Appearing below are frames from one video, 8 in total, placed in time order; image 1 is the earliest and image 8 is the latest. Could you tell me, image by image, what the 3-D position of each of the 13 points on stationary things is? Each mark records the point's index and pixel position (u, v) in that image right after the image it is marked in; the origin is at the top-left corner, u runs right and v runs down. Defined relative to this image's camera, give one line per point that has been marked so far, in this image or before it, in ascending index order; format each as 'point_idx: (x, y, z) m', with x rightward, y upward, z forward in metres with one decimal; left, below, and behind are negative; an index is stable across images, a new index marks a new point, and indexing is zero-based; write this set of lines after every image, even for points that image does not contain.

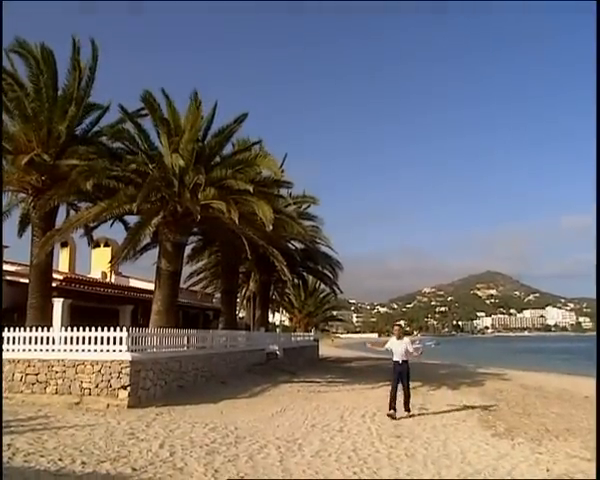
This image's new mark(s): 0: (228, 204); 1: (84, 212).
0: (-2.3, +1.2, +19.1) m
1: (-7.0, +0.9, +19.3) m
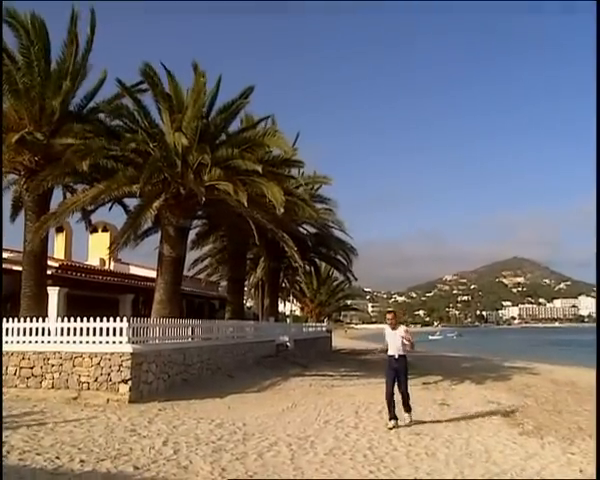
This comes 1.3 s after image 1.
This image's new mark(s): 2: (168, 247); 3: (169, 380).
0: (-2.0, +1.7, +17.8) m
1: (-6.6, +1.4, +18.0) m
2: (-4.3, -0.2, +19.7) m
3: (-4.2, -4.5, +19.0) m
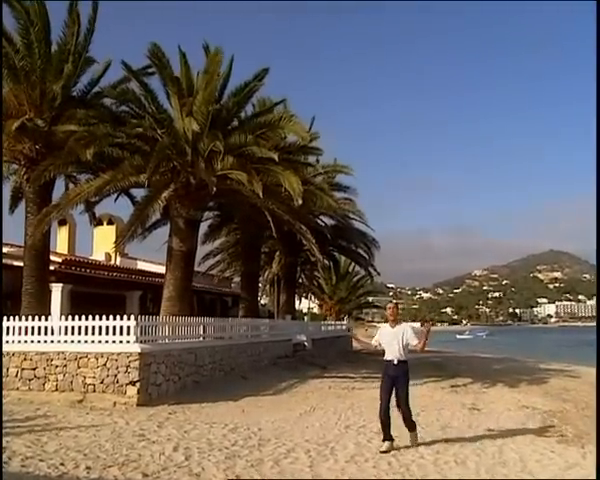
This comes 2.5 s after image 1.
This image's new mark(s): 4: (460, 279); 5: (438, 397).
0: (-1.5, +1.9, +16.7) m
1: (-6.1, +1.6, +16.9) m
2: (-3.8, 0.0, +18.6) m
3: (-3.6, -4.3, +18.0) m
4: (+4.5, -1.1, +16.7) m
5: (+4.0, -4.5, +17.0) m
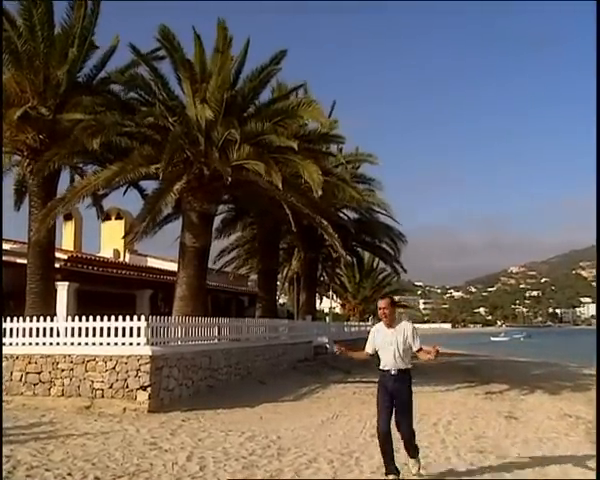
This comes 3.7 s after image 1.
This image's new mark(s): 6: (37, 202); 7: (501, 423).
0: (-0.9, +2.0, +15.5) m
1: (-5.6, +1.7, +15.8) m
2: (-3.2, +0.1, +17.5) m
3: (-3.0, -4.2, +16.9) m
4: (+5.1, -0.9, +15.5) m
5: (+4.6, -4.4, +15.8) m
6: (-7.5, +1.1, +16.9) m
7: (+4.9, -4.5, +14.5) m
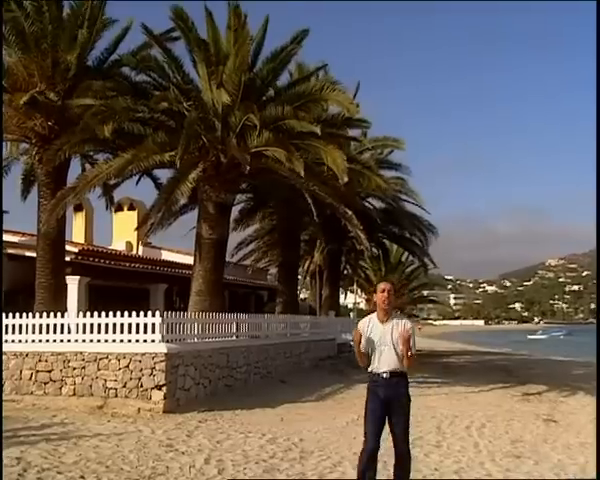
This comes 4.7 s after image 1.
0: (-0.3, +2.2, +14.6) m
1: (-5.0, +1.9, +15.0) m
2: (-2.6, +0.4, +16.6) m
3: (-2.4, -3.9, +16.1) m
4: (+5.6, -0.7, +14.5) m
5: (+5.1, -4.1, +14.8) m
6: (-6.9, +1.3, +16.1) m
7: (+5.5, -4.3, +13.6) m
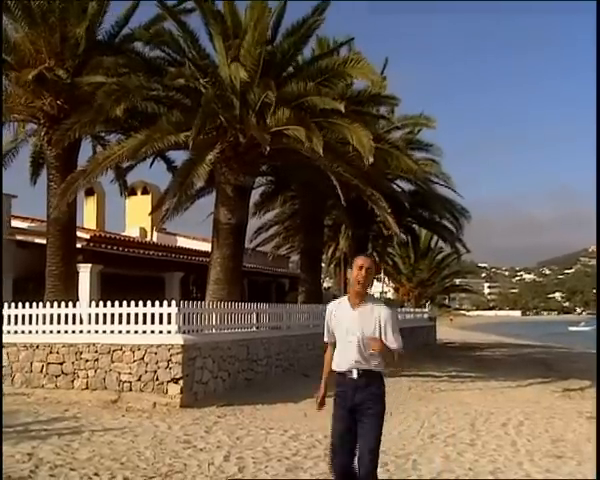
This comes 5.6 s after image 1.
0: (+0.2, +2.5, +13.7) m
1: (-4.4, +2.2, +14.1) m
2: (-2.0, +0.7, +15.8) m
3: (-1.8, -3.6, +15.3) m
4: (+6.2, -0.4, +13.5) m
5: (+5.7, -3.8, +13.9) m
6: (-6.3, +1.6, +15.4) m
7: (+6.0, -3.9, +12.7) m
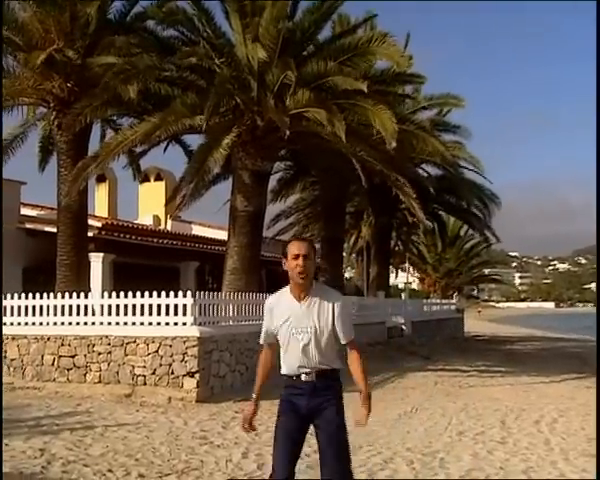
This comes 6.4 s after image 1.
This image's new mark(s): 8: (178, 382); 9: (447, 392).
0: (+0.7, +2.8, +13.0) m
1: (-3.9, +2.5, +13.5) m
2: (-1.5, +1.0, +15.1) m
3: (-1.3, -3.3, +14.8) m
4: (+6.7, -0.1, +12.8) m
5: (+6.2, -3.5, +13.2) m
6: (-5.8, +1.9, +14.8) m
7: (+6.5, -3.7, +12.0) m
8: (-2.7, -3.2, +13.3) m
9: (+3.5, -3.7, +14.6) m
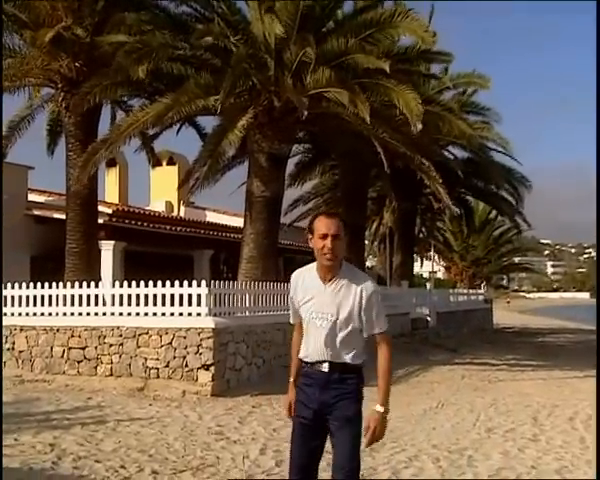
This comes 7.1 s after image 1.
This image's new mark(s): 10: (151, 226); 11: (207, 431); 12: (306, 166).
0: (+1.1, +3.1, +12.3) m
1: (-3.5, +2.8, +12.9) m
2: (-1.0, +1.3, +14.5) m
3: (-0.9, -3.0, +14.2) m
4: (+7.1, +0.2, +12.0) m
5: (+6.6, -3.2, +12.5) m
6: (-5.4, +2.2, +14.2) m
7: (+6.9, -3.4, +11.3) m
8: (-2.3, -2.9, +12.7) m
9: (+4.0, -3.4, +14.0) m
10: (-4.8, +0.4, +19.1) m
11: (-1.6, -3.6, +10.7) m
12: (-0.1, +2.2, +18.8) m
